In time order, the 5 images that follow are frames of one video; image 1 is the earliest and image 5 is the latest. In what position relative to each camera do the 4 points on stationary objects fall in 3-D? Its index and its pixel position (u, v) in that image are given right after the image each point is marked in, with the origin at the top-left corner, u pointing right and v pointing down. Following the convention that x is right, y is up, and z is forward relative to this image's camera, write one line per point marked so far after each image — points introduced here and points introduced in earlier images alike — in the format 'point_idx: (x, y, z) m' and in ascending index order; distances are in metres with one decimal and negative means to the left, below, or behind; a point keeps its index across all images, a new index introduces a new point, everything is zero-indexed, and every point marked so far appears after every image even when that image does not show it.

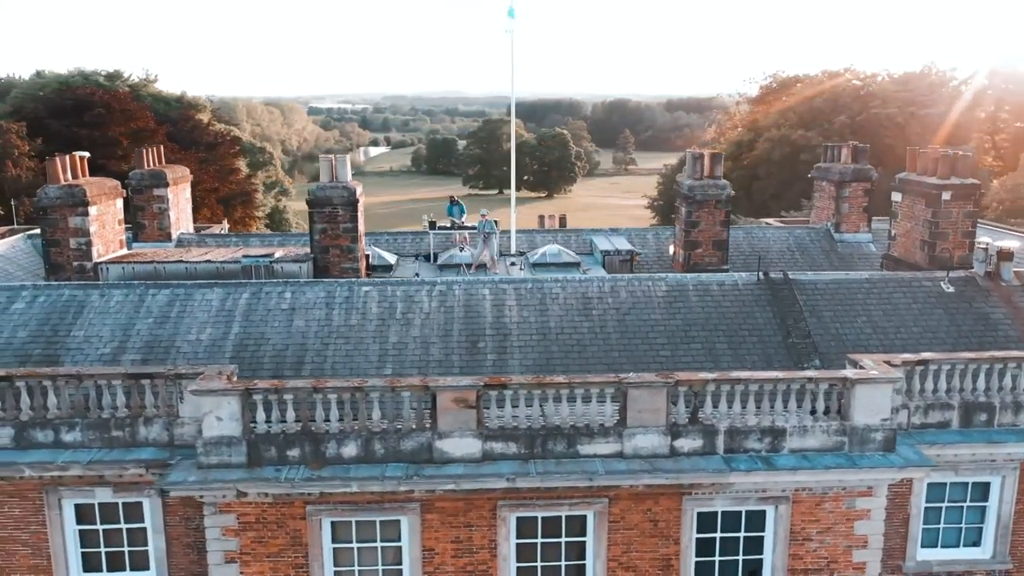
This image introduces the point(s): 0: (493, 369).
0: (-0.2, -1.1, +11.5) m
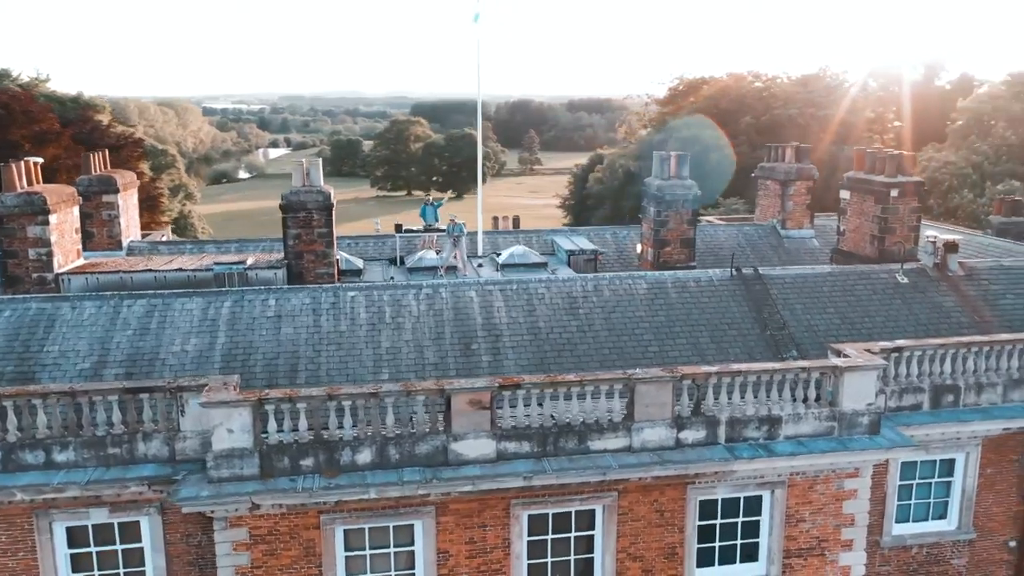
0: (-0.3, -1.1, +11.6) m
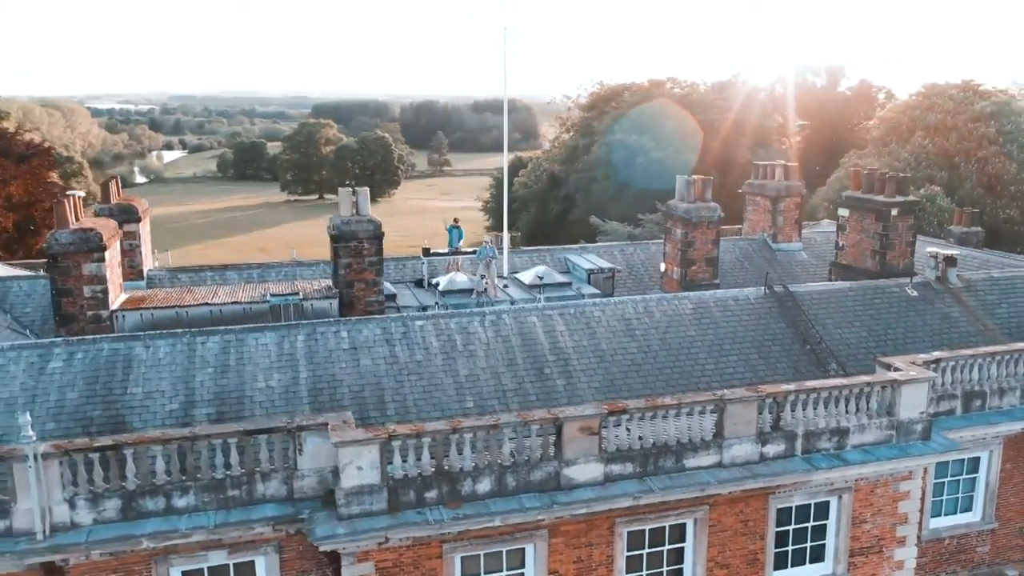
0: (+0.8, -1.5, +12.1) m
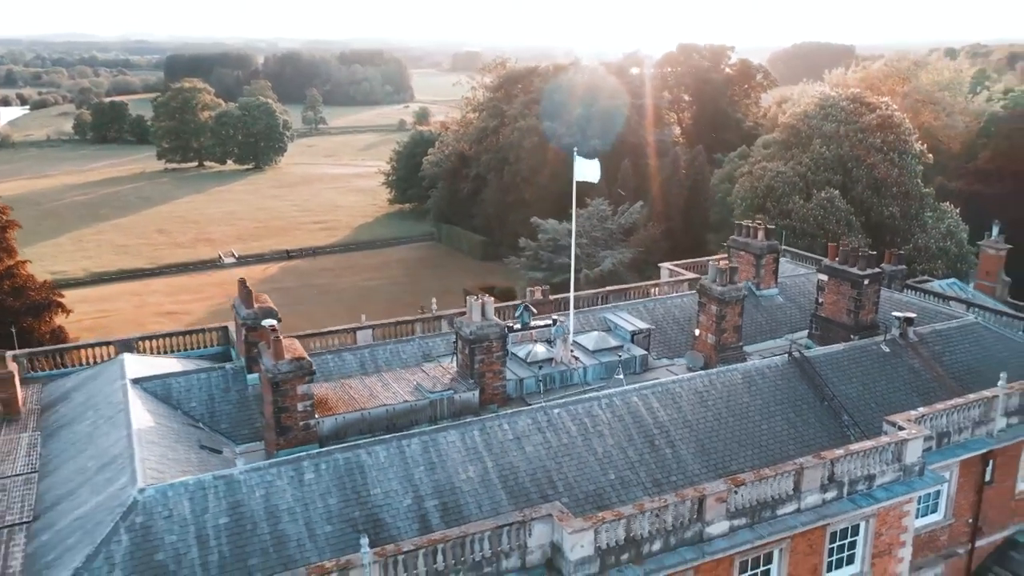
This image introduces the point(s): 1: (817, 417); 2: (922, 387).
0: (+3.2, -3.4, +16.4) m
1: (+6.6, -2.8, +18.1) m
2: (+9.6, -2.3, +19.5) m
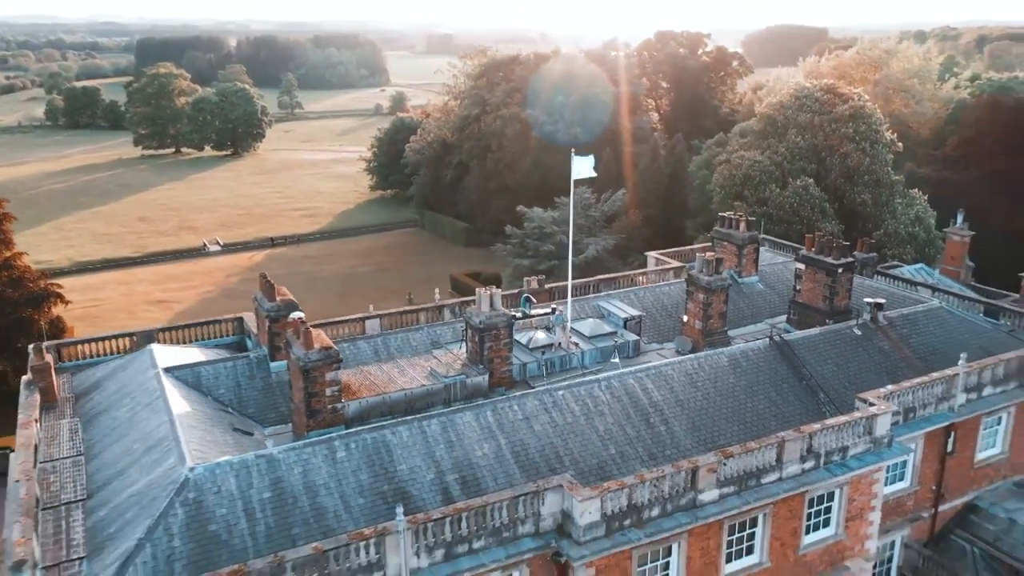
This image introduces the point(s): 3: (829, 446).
0: (+3.4, -3.2, +18.1) m
1: (+6.8, -2.5, +19.9) m
2: (+9.7, -2.0, +21.3) m
3: (+6.8, -3.4, +17.8) m
